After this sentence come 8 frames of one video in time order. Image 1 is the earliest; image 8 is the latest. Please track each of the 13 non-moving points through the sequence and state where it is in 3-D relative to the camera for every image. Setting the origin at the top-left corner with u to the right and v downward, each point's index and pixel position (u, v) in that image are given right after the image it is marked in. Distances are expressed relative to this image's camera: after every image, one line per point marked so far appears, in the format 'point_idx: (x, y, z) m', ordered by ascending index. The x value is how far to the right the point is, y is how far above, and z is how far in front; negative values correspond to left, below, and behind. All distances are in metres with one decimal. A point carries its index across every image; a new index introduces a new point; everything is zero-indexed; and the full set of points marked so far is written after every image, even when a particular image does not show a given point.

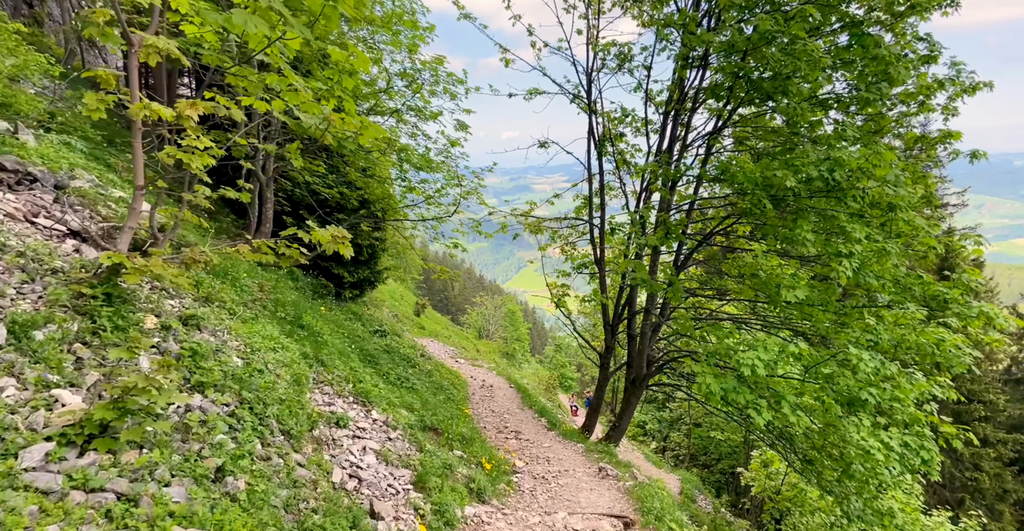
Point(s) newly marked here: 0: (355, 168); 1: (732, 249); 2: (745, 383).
0: (-3.7, +2.3, +14.3) m
1: (+4.6, +0.3, +12.8) m
2: (+3.9, -2.0, +10.2) m
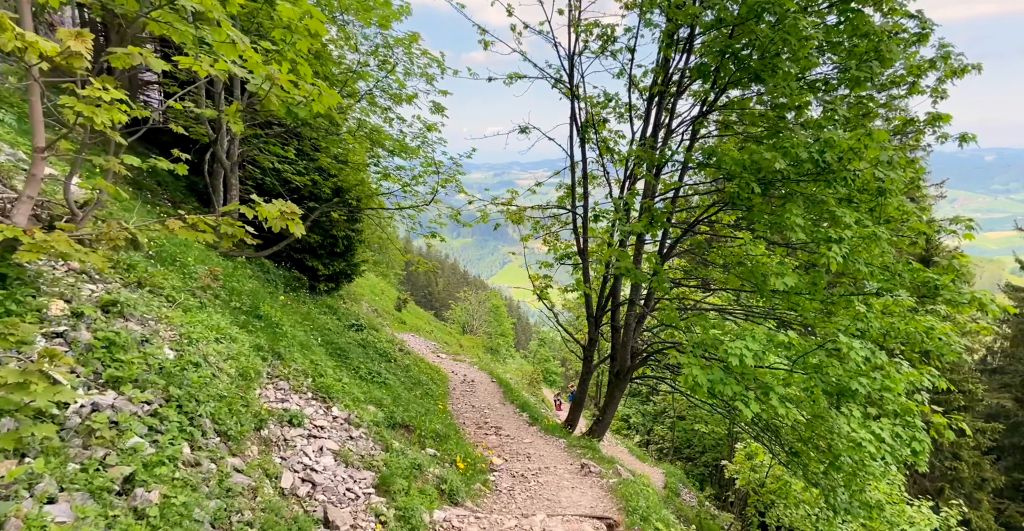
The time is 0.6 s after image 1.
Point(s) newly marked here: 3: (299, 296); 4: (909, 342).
0: (-4.2, +2.5, +13.7) m
1: (+4.2, +0.6, +12.5) m
2: (+3.6, -1.8, +9.8) m
3: (-5.3, -0.8, +15.2) m
4: (+6.5, -1.2, +10.0) m
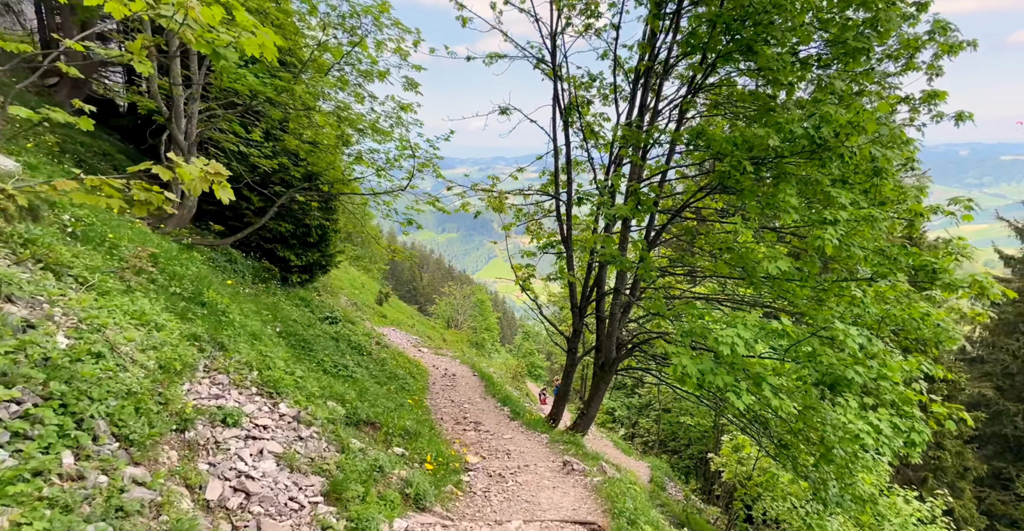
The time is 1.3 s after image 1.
0: (-4.6, +2.8, +13.0) m
1: (+3.8, +0.8, +12.0) m
2: (+3.2, -1.5, +9.3) m
3: (-5.8, -0.6, +14.5) m
4: (+6.1, -1.0, +9.6) m
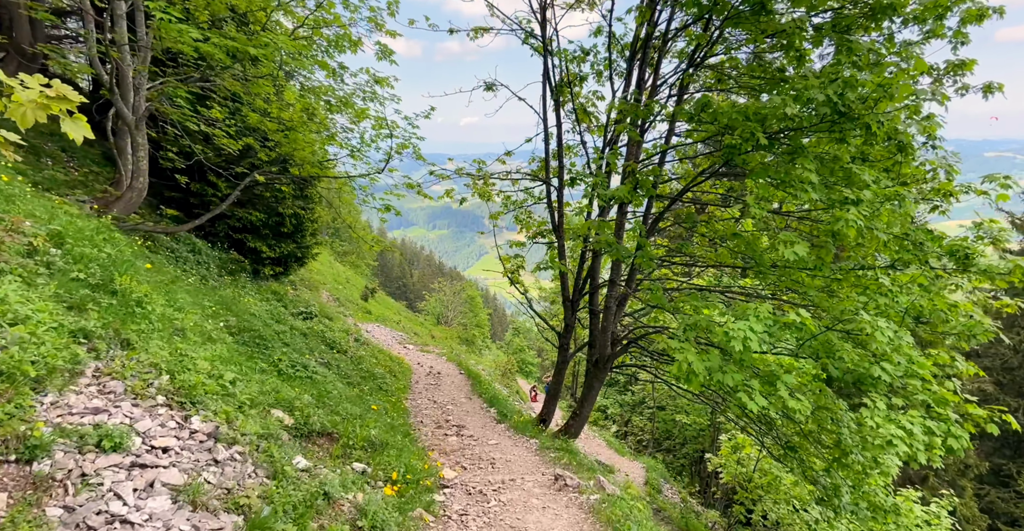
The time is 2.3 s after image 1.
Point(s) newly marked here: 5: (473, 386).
0: (-4.9, +3.0, +11.9) m
1: (+3.6, +1.0, +11.0) m
2: (+3.0, -1.3, +8.4) m
3: (-6.1, -0.4, +13.4) m
4: (+5.9, -0.8, +8.7) m
5: (-1.1, -3.3, +16.6) m
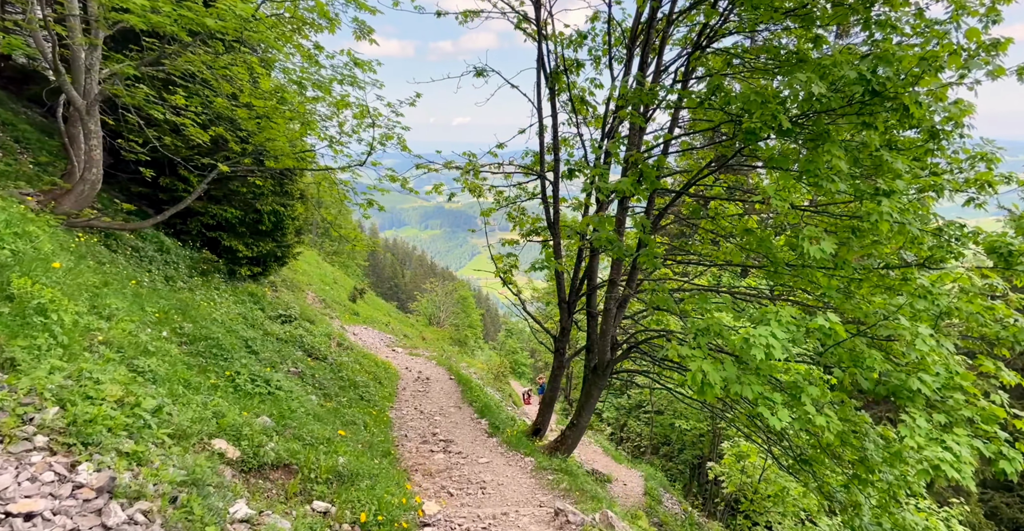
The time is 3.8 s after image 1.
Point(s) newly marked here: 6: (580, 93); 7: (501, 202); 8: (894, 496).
0: (-5.0, +3.0, +11.0) m
1: (+3.4, +1.1, +10.2) m
2: (+2.9, -1.3, +7.6) m
3: (-6.2, -0.4, +12.4) m
4: (+5.8, -0.7, +7.9) m
5: (-1.3, -3.3, +15.7) m
6: (+1.4, +3.6, +12.6) m
7: (-0.3, +1.5, +13.8) m
8: (+5.5, -3.3, +8.7) m
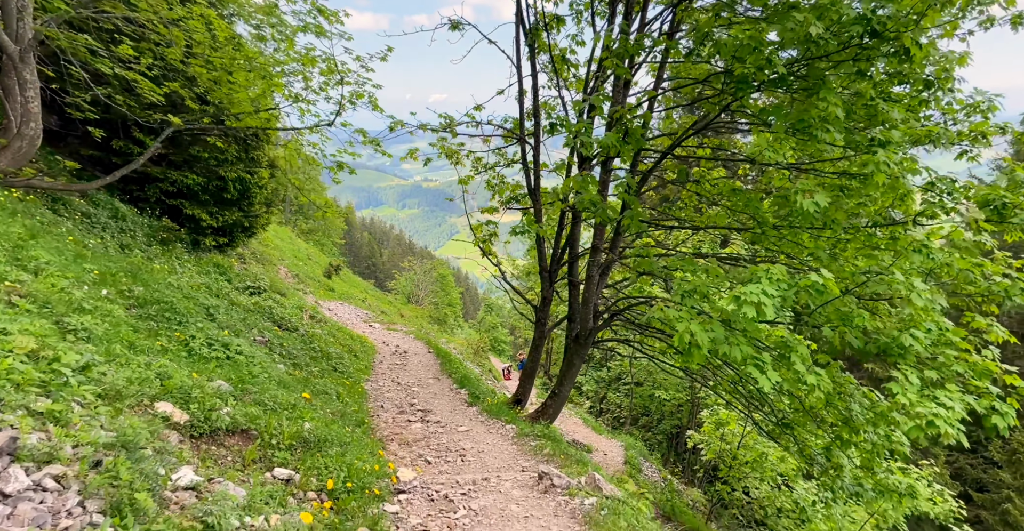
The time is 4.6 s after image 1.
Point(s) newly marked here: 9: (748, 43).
0: (-5.4, +3.5, +10.3) m
1: (+3.1, +1.7, +9.9) m
2: (+2.7, -0.8, +7.3) m
3: (-6.7, +0.3, +11.8) m
4: (+5.6, -0.2, +7.7) m
5: (-1.8, -2.5, +15.3) m
6: (+1.0, +4.3, +12.1) m
7: (-0.7, +2.2, +13.3) m
8: (+5.2, -2.7, +8.6) m
9: (+2.7, +2.6, +7.0) m
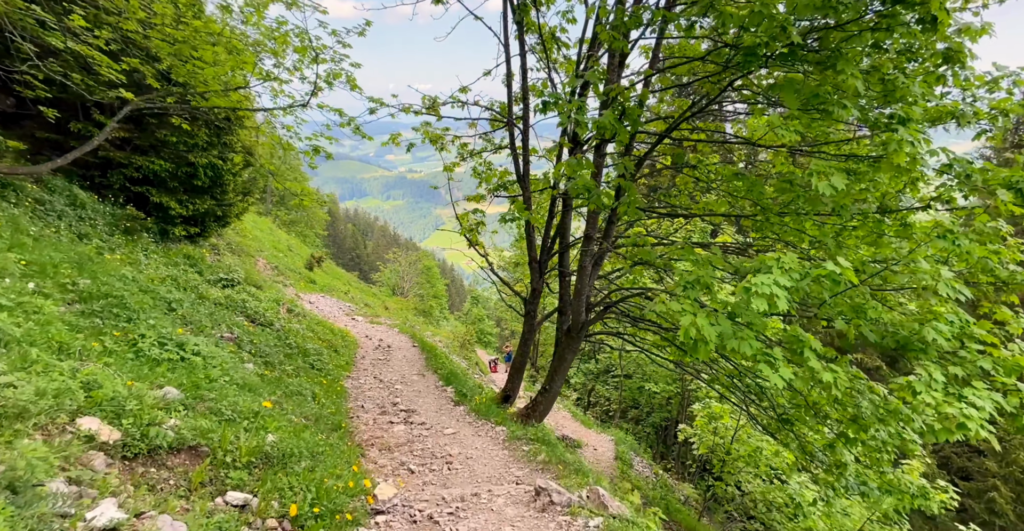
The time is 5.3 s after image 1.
0: (-5.6, +3.7, +9.5) m
1: (+2.9, +1.8, +9.3) m
2: (+2.6, -0.7, +6.8) m
3: (-6.9, +0.4, +11.1) m
4: (+5.4, 0.0, +7.2) m
5: (-2.1, -2.3, +14.7) m
6: (+0.7, +4.5, +11.4) m
7: (-1.0, +2.4, +12.7) m
8: (+5.1, -2.6, +8.2) m
9: (+2.6, +2.7, +6.4) m
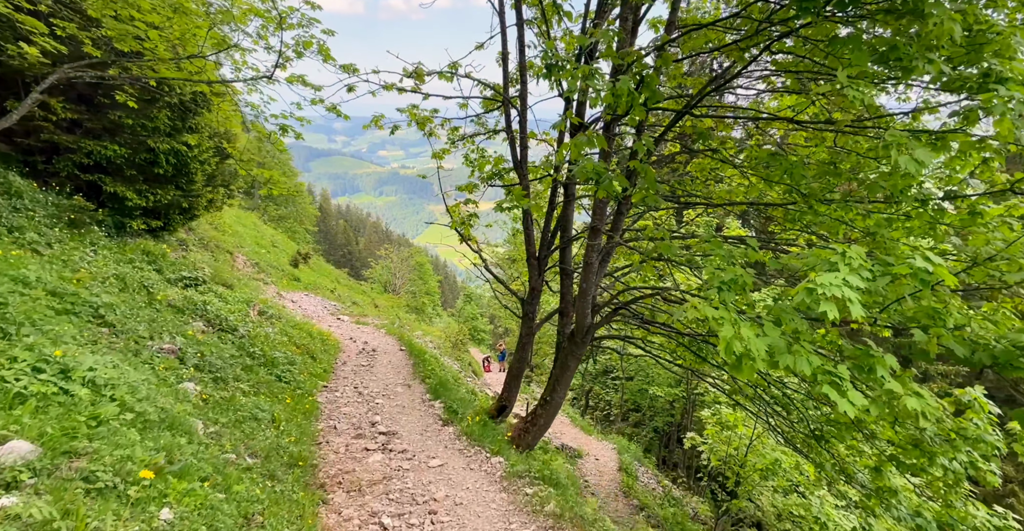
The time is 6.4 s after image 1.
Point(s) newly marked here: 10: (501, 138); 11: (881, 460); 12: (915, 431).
0: (-5.7, +3.7, +8.2) m
1: (+2.9, +1.9, +8.1) m
2: (+2.6, -0.6, +5.5) m
3: (-6.9, +0.5, +9.7) m
4: (+5.4, 0.0, +6.0) m
5: (-2.2, -2.2, +13.4) m
6: (+0.7, +4.5, +10.1) m
7: (-1.1, +2.4, +11.4) m
8: (+5.1, -2.5, +7.0) m
9: (+2.6, +2.7, +5.1) m
10: (-0.2, +2.4, +11.3) m
11: (+4.5, -2.3, +7.3) m
12: (+4.3, -1.7, +6.4) m
